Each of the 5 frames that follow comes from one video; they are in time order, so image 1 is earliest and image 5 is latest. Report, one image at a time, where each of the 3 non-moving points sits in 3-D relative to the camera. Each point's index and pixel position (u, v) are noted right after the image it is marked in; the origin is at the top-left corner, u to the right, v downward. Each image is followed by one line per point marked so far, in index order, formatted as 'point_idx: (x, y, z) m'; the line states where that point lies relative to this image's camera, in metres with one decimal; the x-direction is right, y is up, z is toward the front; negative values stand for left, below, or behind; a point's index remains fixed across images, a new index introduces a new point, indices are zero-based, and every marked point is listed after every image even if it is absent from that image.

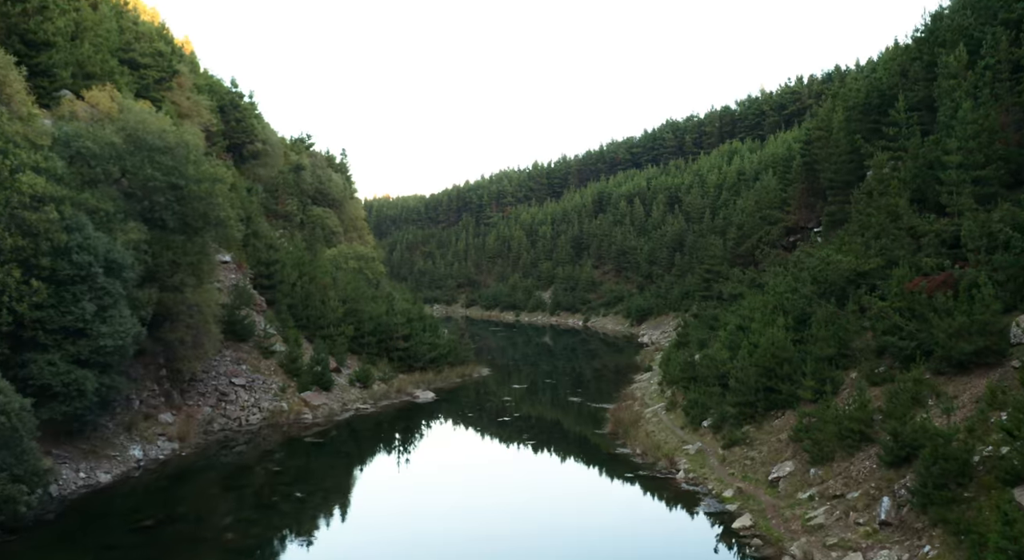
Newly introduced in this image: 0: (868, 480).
0: (+8.5, -4.8, +17.4) m
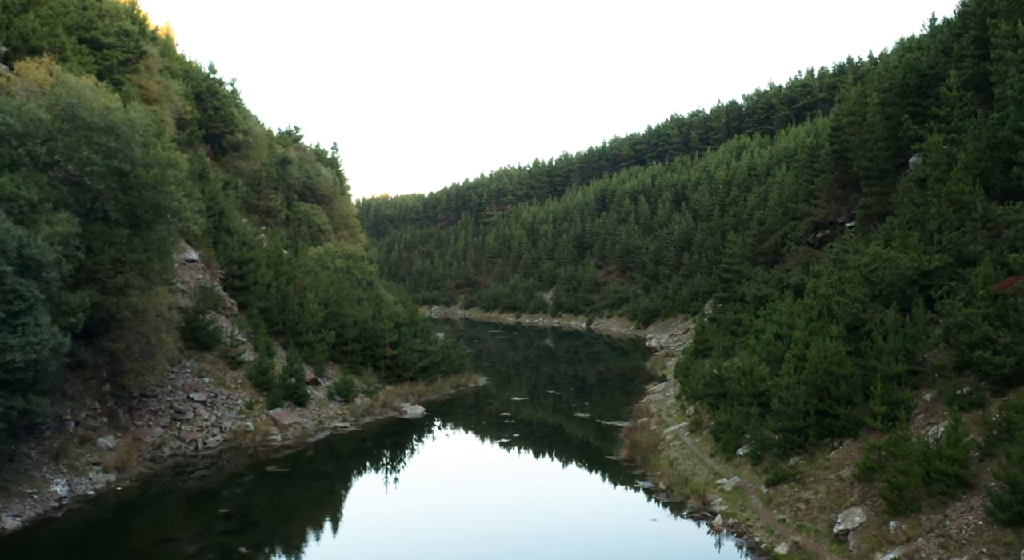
0: (+8.5, -4.8, +13.3) m
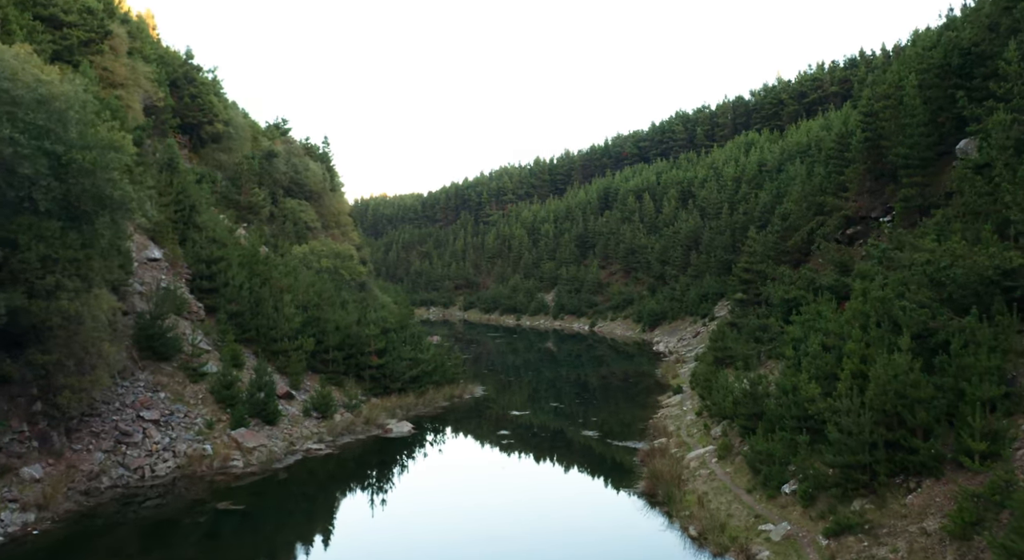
0: (+8.4, -4.8, +9.7) m
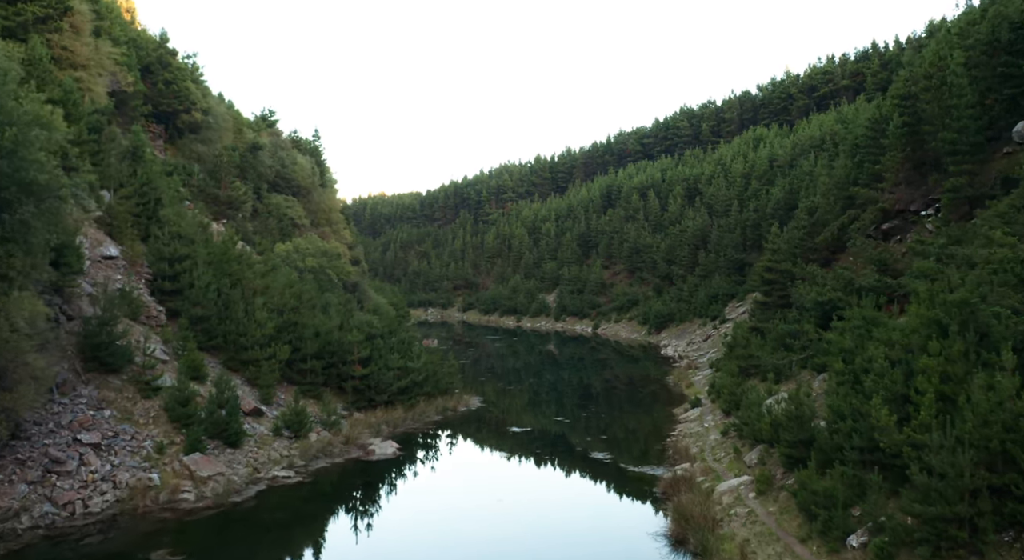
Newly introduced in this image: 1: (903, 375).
0: (+8.4, -4.8, +6.2) m
1: (+8.6, -2.1, +16.1) m
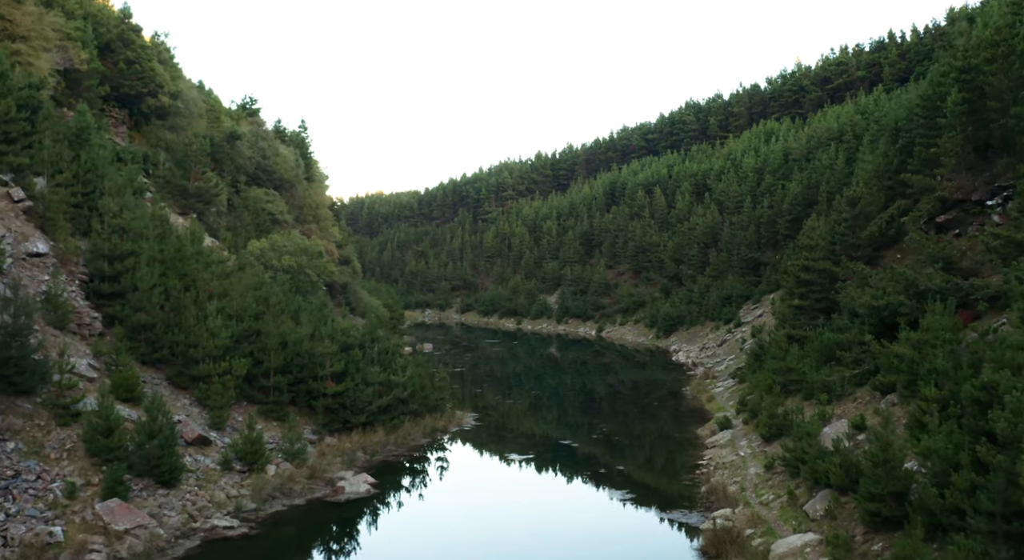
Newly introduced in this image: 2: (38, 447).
0: (+8.4, -4.8, +1.9) m
1: (+8.5, -2.1, +11.8) m
2: (-11.9, -4.1, +18.2) m
